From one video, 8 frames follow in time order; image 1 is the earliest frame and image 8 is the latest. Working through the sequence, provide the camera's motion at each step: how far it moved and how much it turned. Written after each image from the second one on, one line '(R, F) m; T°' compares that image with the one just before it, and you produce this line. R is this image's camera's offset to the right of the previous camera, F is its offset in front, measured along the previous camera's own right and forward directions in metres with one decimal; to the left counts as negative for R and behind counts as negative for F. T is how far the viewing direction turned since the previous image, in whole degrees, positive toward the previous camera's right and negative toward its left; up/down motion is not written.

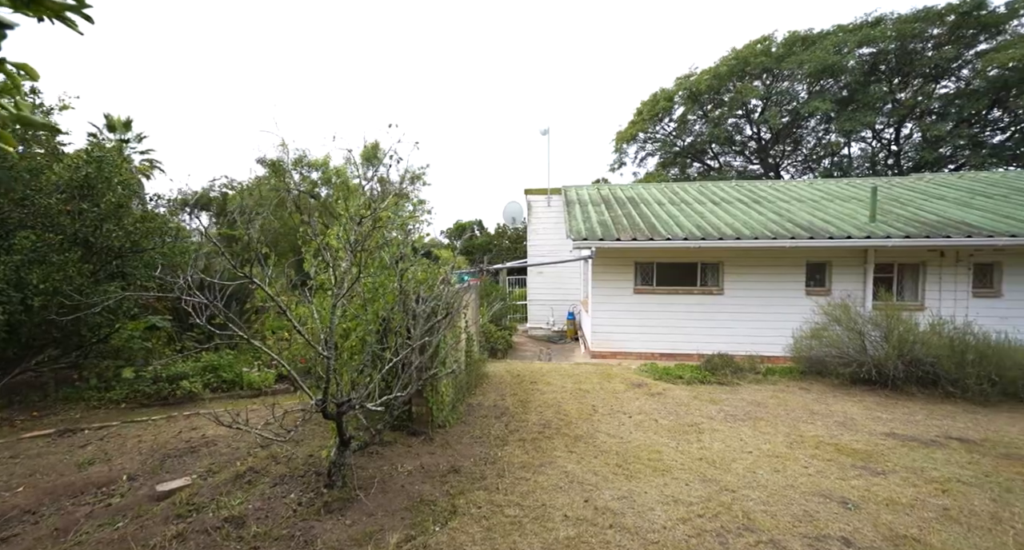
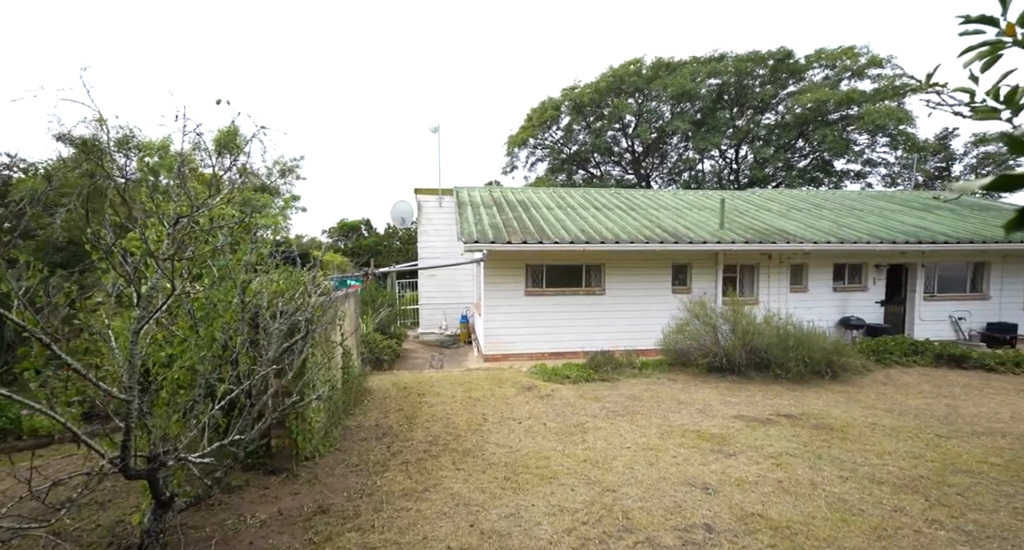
(0.0, +0.2) m; +13°
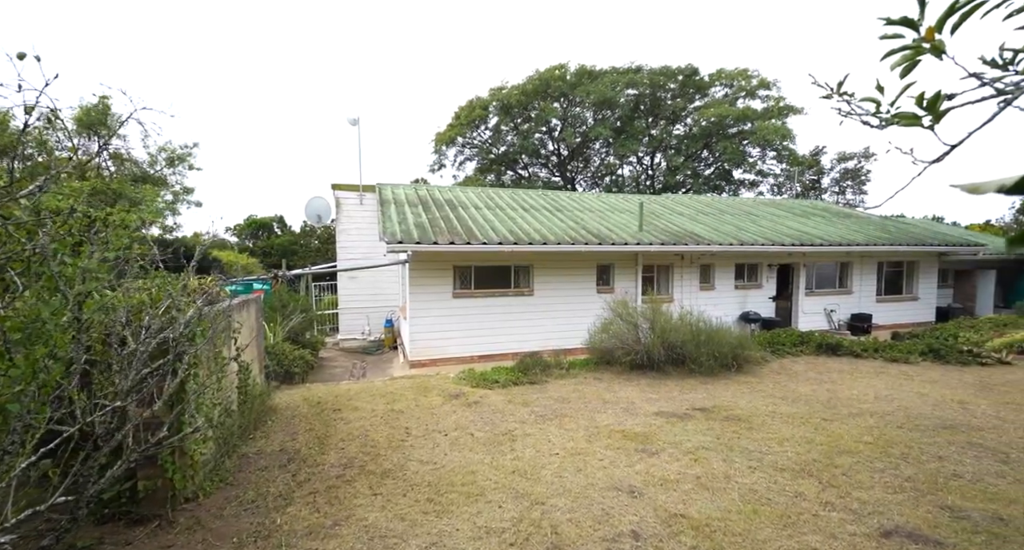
(0.0, +0.2) m; +8°
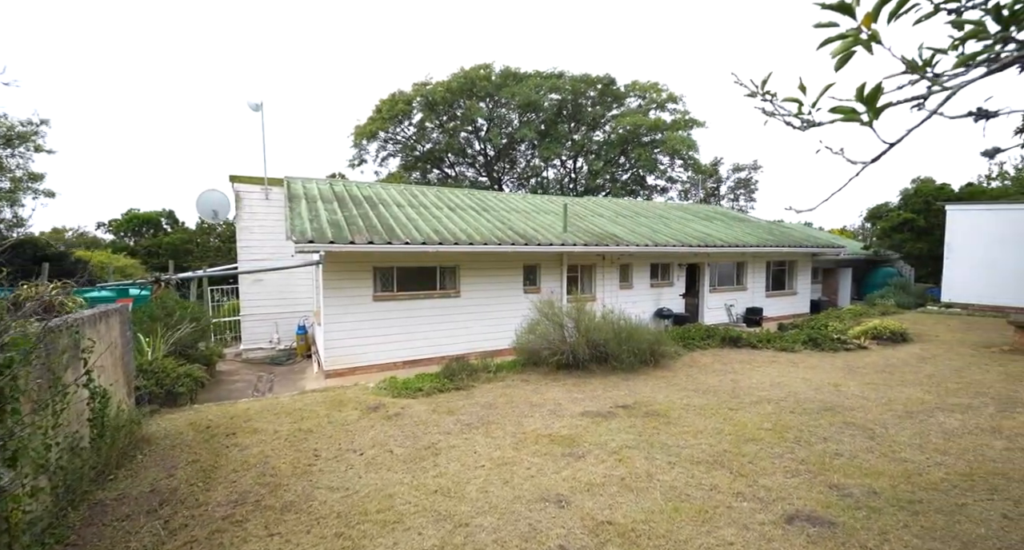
(0.0, +0.2) m; +9°
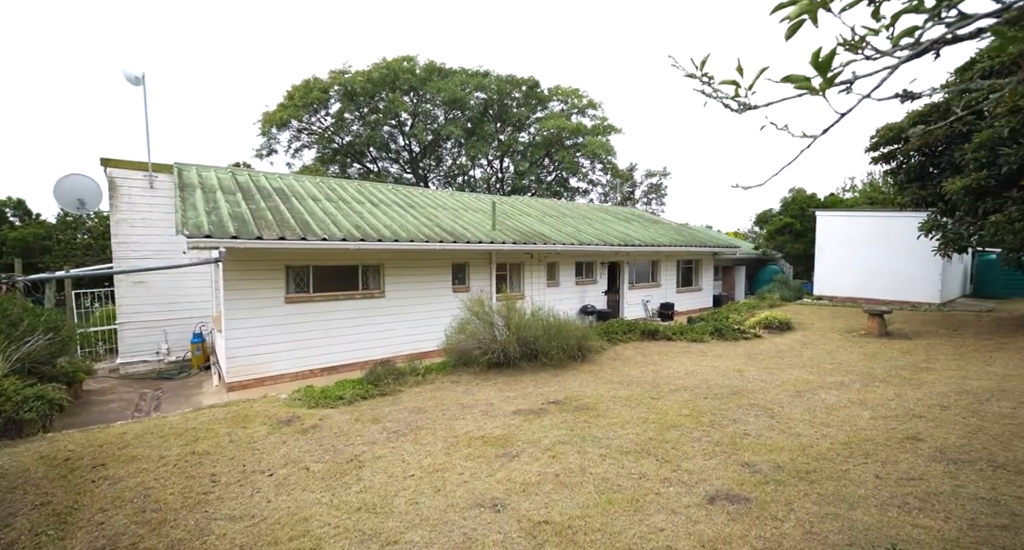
(0.0, +0.2) m; +9°
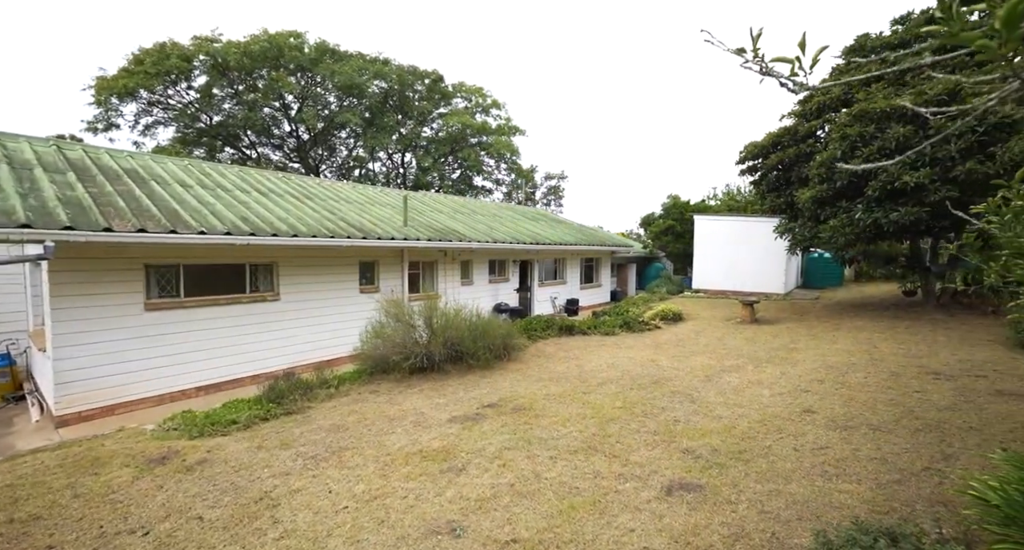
(-0.5, +0.5) m; +14°
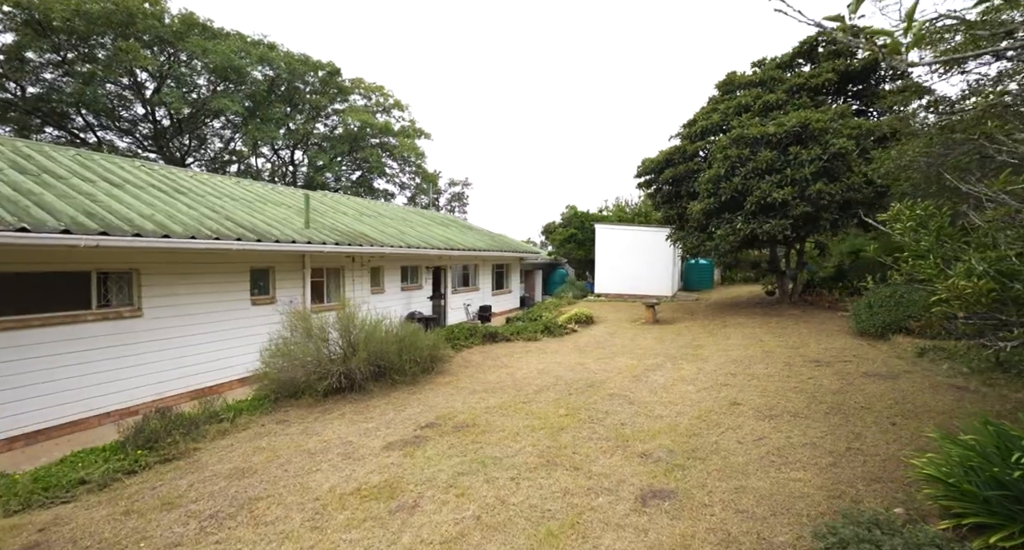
(-0.5, +0.6) m; +14°
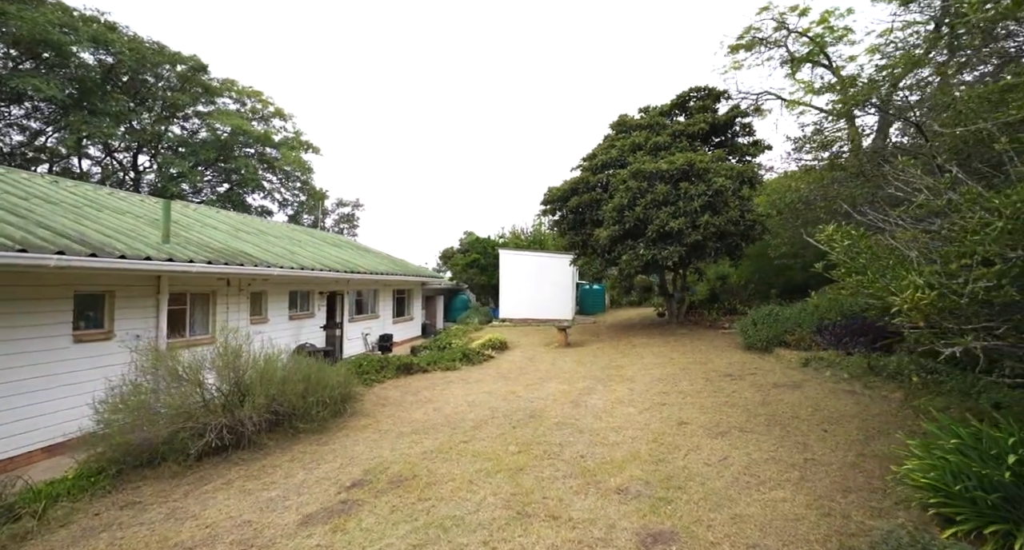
(-0.6, +0.9) m; +14°
